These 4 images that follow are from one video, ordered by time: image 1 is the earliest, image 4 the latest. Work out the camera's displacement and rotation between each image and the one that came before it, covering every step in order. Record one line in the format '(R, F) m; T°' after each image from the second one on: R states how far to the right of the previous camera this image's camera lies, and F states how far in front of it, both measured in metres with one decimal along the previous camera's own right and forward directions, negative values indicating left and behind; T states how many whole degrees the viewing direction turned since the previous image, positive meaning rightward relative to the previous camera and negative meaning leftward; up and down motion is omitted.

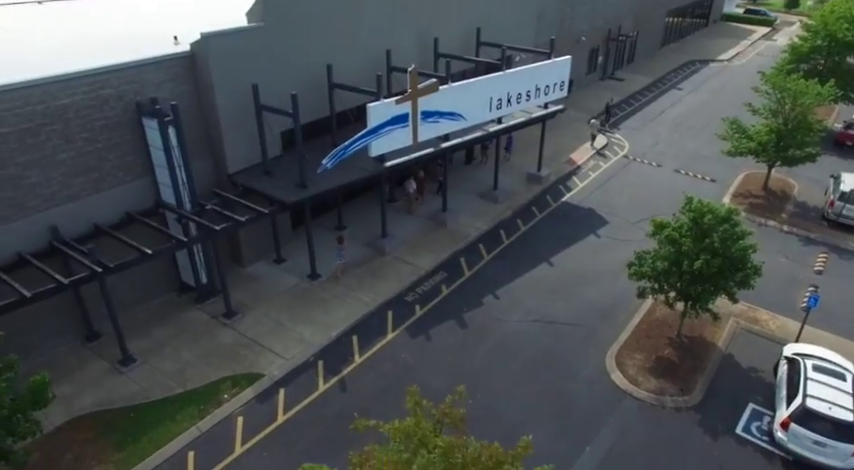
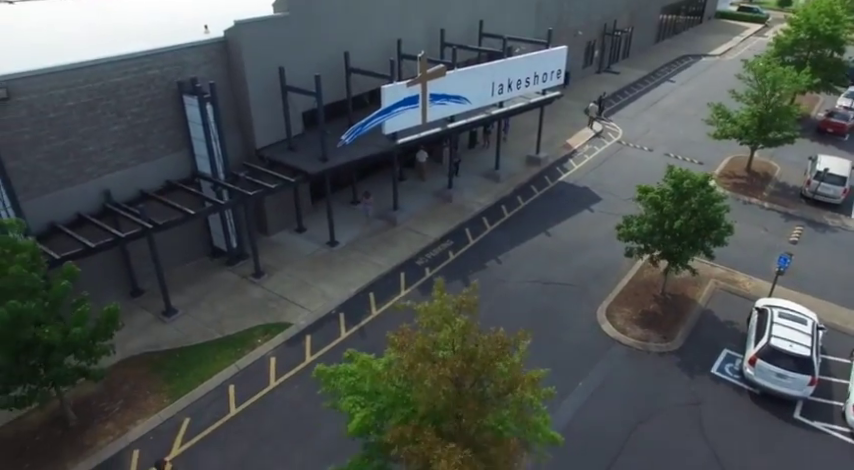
(-0.3, -2.0) m; 0°
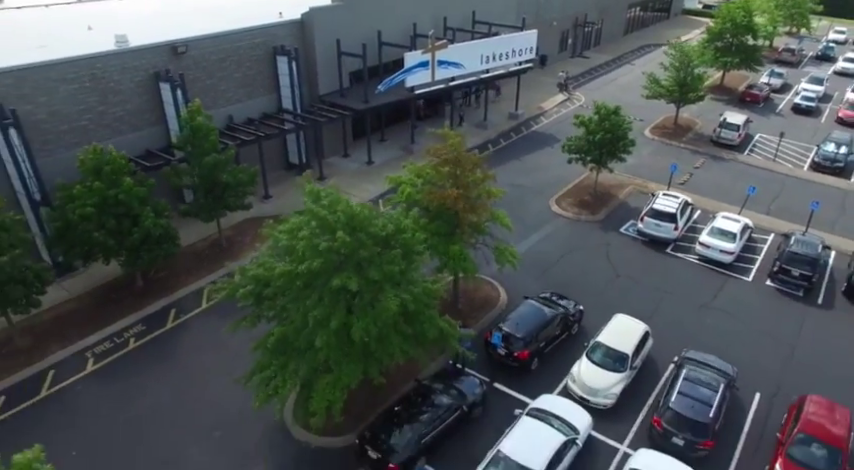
(-0.5, -9.7) m; 0°
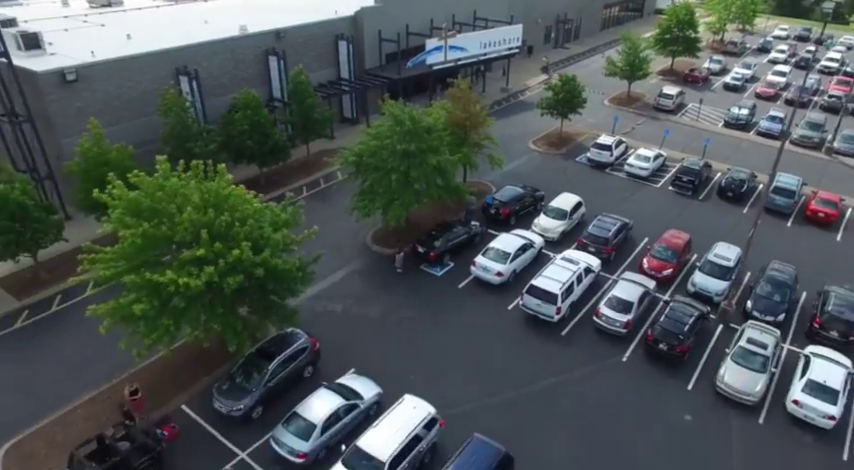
(-1.1, -12.4) m; 0°
